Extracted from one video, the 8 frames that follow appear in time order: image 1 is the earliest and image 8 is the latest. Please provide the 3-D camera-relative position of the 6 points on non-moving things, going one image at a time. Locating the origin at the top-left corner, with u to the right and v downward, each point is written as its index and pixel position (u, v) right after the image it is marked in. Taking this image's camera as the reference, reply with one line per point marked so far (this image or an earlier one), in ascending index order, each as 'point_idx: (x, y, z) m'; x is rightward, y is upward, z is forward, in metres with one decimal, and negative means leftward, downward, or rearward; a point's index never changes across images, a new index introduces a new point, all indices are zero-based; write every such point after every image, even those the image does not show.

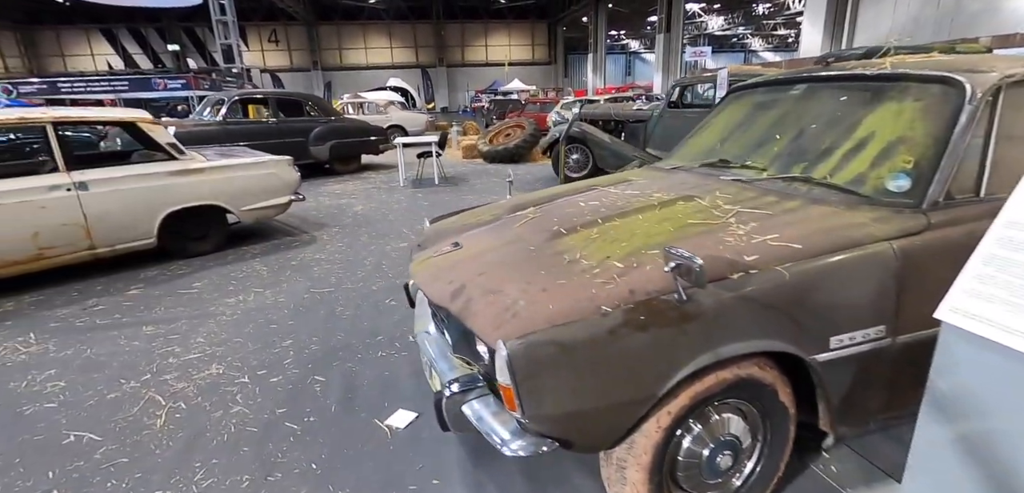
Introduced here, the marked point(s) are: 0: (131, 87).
0: (-11.3, +4.6, +15.1) m
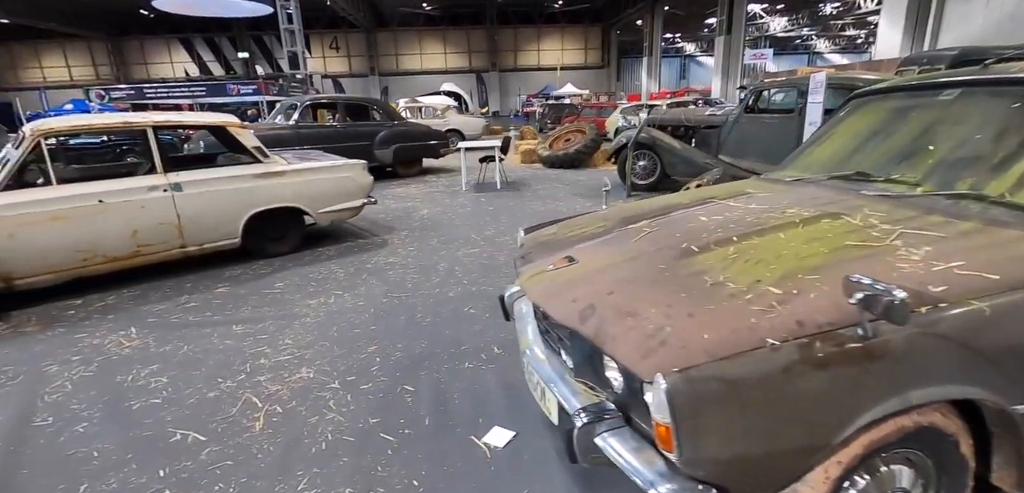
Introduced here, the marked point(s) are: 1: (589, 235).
0: (-9.6, +4.7, +16.0) m
1: (+0.3, 0.0, +1.9) m
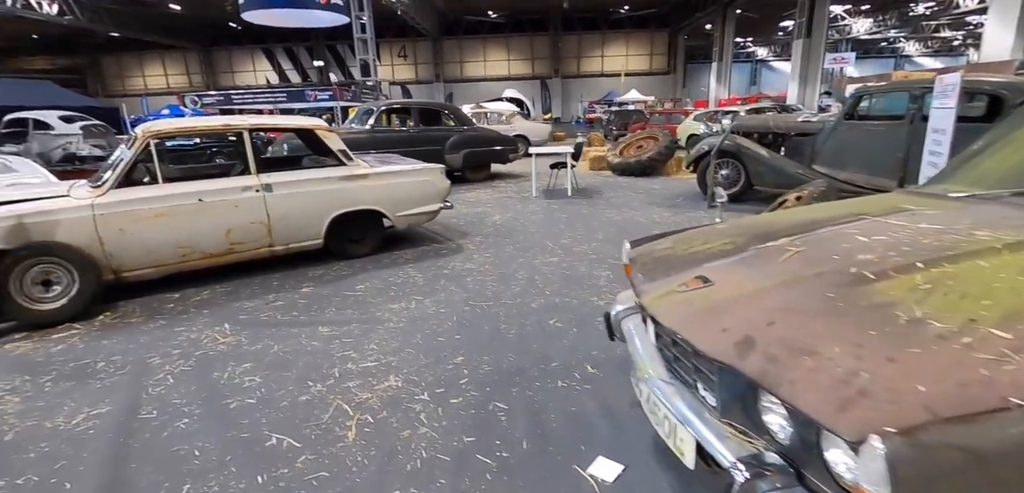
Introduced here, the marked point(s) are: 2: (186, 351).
0: (-7.4, +4.8, +16.9) m
1: (+0.7, 0.0, +1.7) m
2: (-1.9, -0.6, +3.1) m
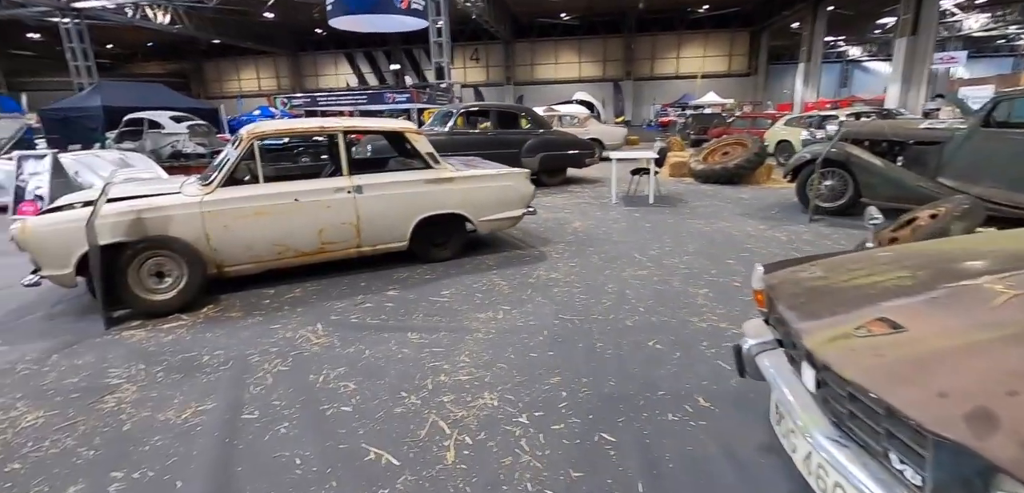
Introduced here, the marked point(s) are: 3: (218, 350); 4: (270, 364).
0: (-4.9, +4.9, +17.5) m
1: (+1.0, -0.1, +1.4) m
2: (-1.4, -0.6, +3.1) m
3: (-1.8, -0.6, +3.2) m
4: (-1.4, -0.7, +3.0) m
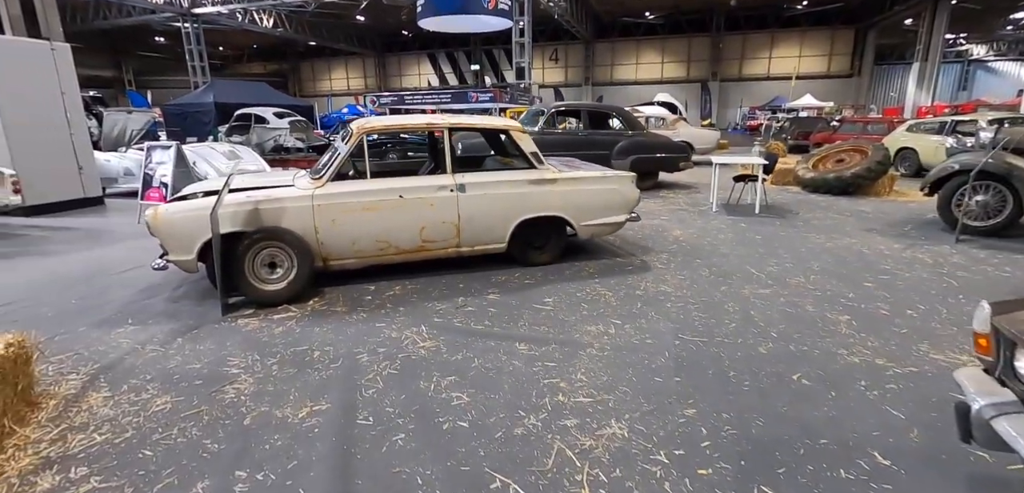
0: (-1.9, +5.0, +17.7) m
1: (+1.5, -0.2, +1.0) m
2: (-0.7, -0.6, +3.1) m
3: (-1.1, -0.6, +3.2) m
4: (-0.7, -0.7, +2.9) m
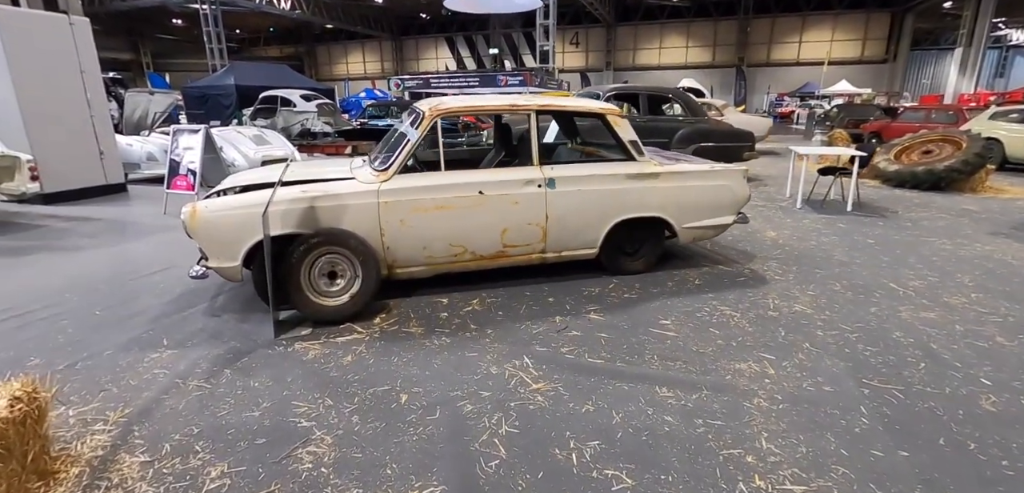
0: (-0.9, +5.3, +17.0) m
1: (+2.1, -0.4, +0.3) m
2: (-0.1, -0.7, +2.4) m
3: (-0.5, -0.7, +2.5) m
4: (-0.1, -0.7, +2.2) m
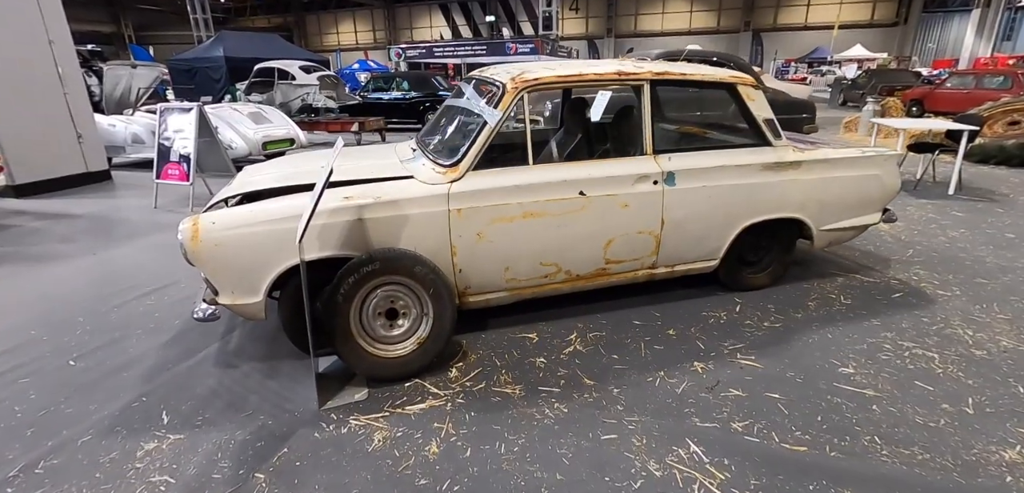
0: (-0.5, +5.9, +15.8) m
1: (+2.7, -0.6, -0.5) m
2: (+0.5, -0.8, +1.6) m
3: (+0.1, -0.8, +1.7) m
4: (+0.5, -0.9, +1.4) m
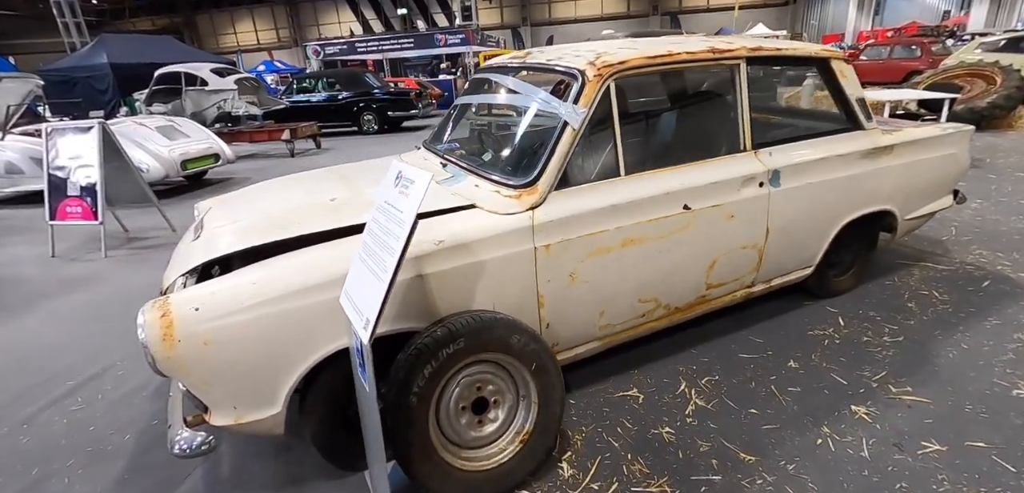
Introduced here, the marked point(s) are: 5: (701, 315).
0: (-2.6, +5.8, +14.8) m
1: (+3.5, -0.5, -0.7) m
2: (+1.1, -0.9, +1.0) m
3: (+0.7, -1.0, +1.1) m
4: (+1.1, -1.0, +0.9) m
5: (+0.8, -0.3, +2.4) m
